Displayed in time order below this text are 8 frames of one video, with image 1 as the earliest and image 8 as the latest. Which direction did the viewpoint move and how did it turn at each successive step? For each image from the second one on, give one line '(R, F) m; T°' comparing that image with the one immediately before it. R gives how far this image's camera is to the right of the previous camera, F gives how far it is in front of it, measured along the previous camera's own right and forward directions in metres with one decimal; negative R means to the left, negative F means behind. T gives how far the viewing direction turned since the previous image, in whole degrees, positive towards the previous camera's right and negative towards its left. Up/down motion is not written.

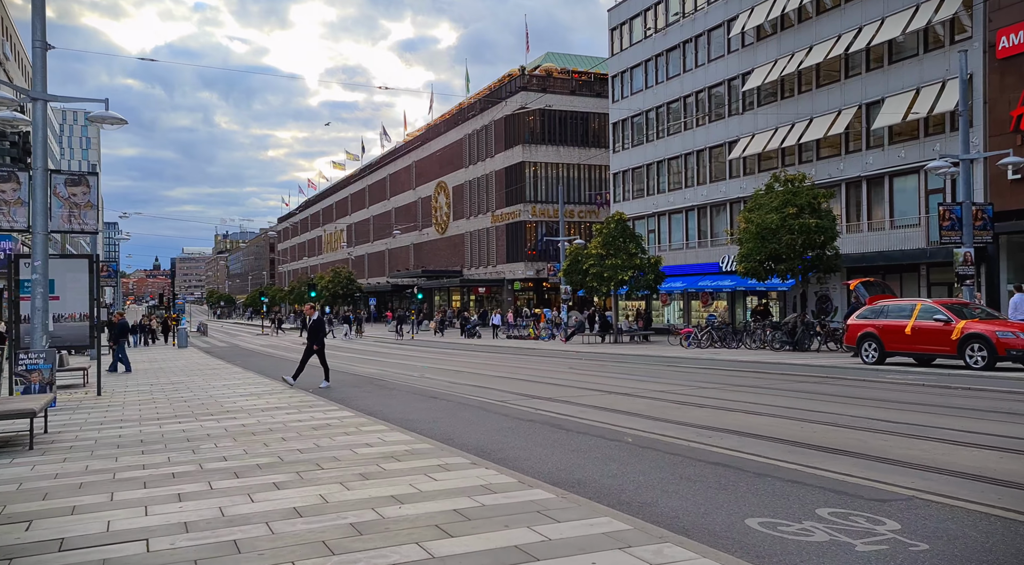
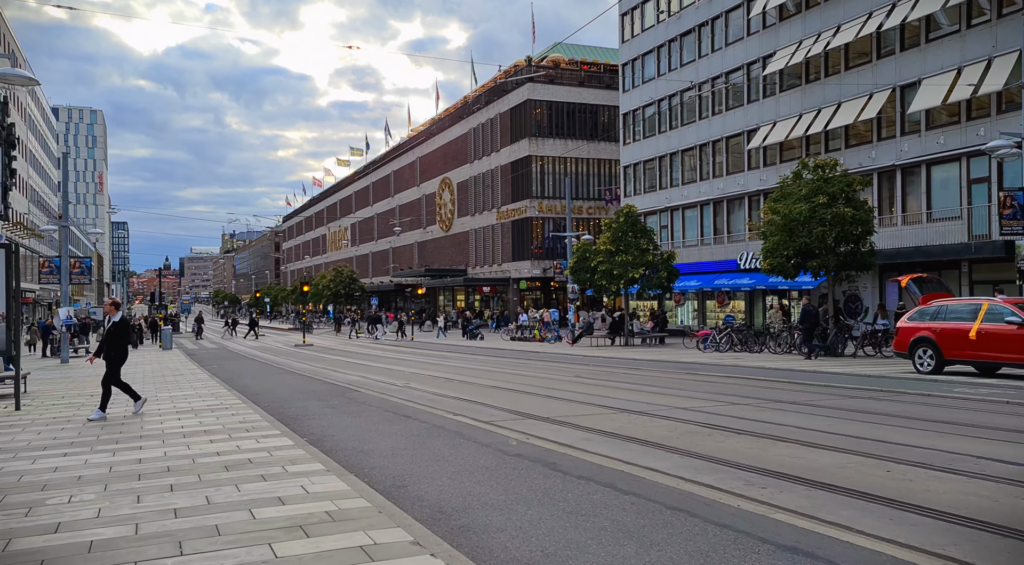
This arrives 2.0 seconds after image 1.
(+0.3, +2.7) m; -1°
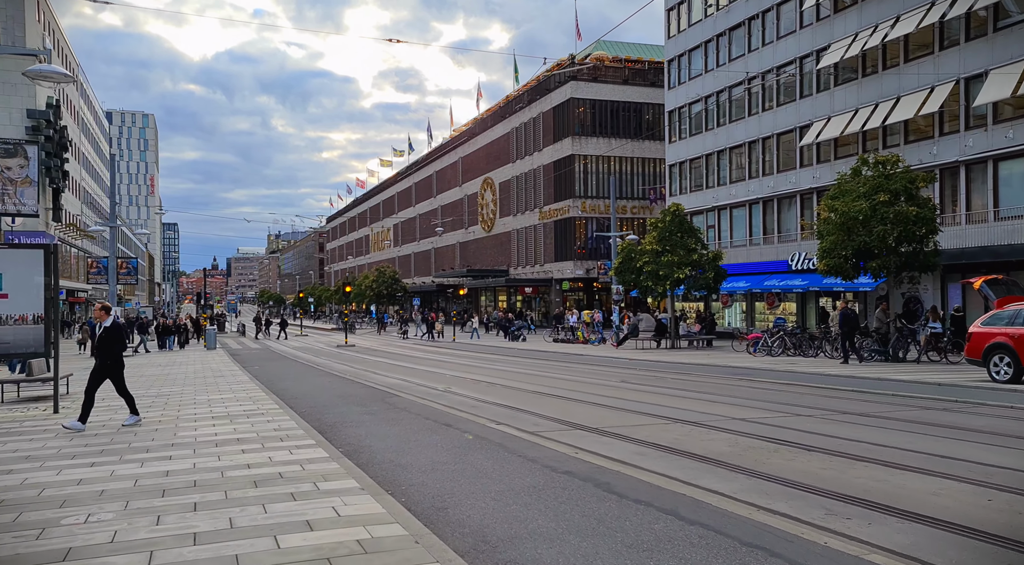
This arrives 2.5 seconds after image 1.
(-0.1, +0.6) m; -3°
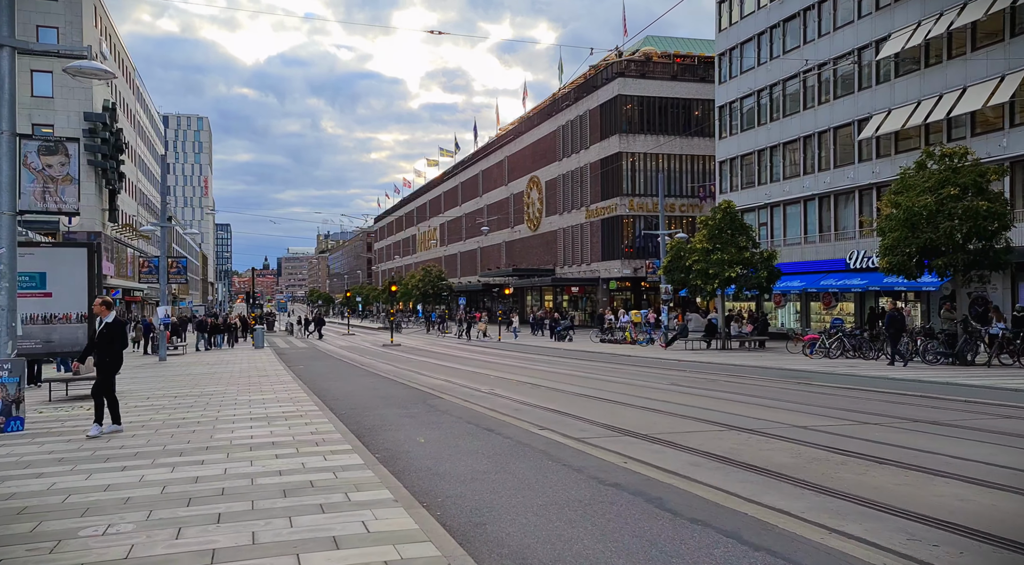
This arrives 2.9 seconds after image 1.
(0.0, +0.5) m; -3°
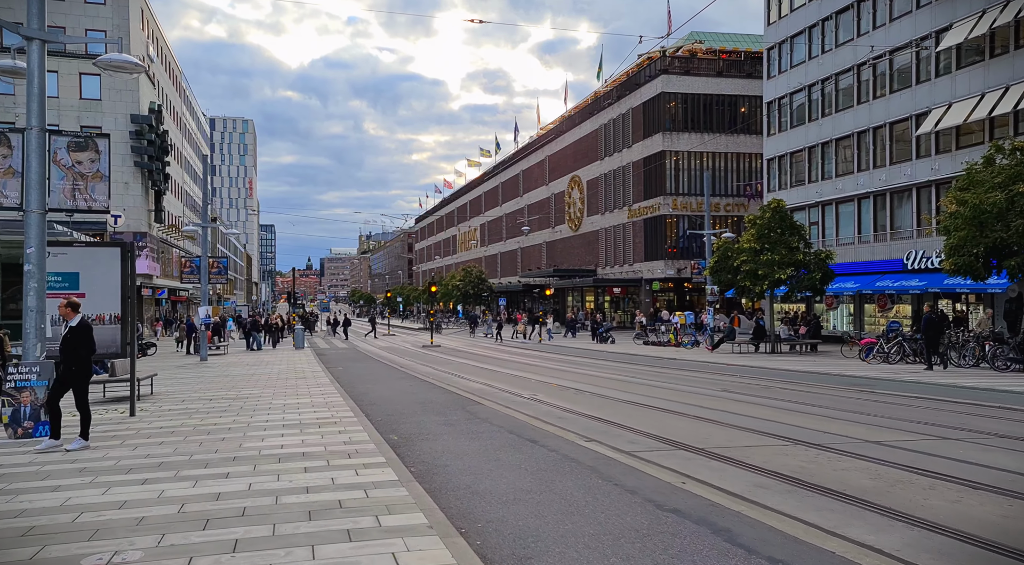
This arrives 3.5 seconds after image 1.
(-0.1, +0.7) m; -3°
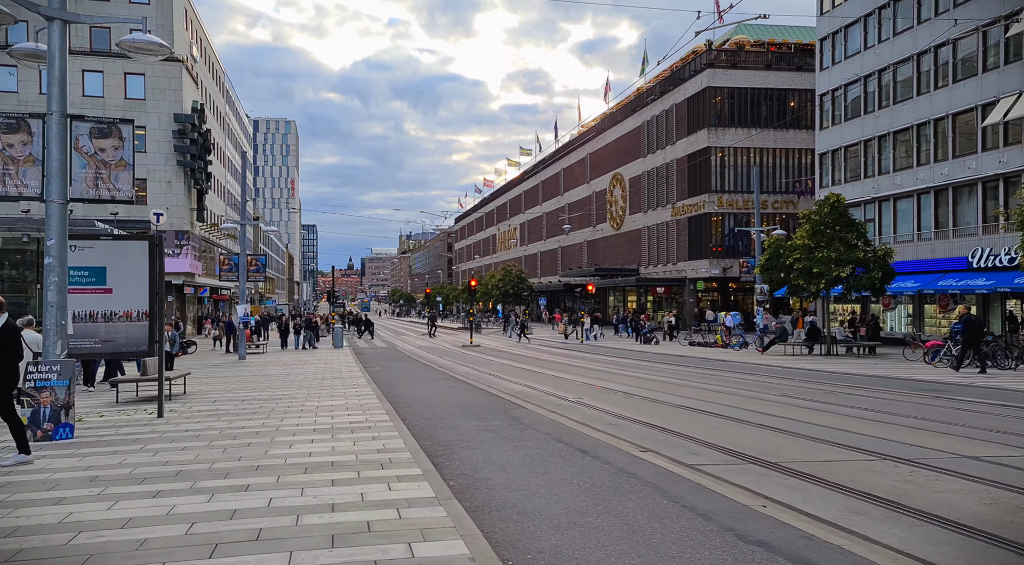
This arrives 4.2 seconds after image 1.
(-0.1, +0.9) m; -3°
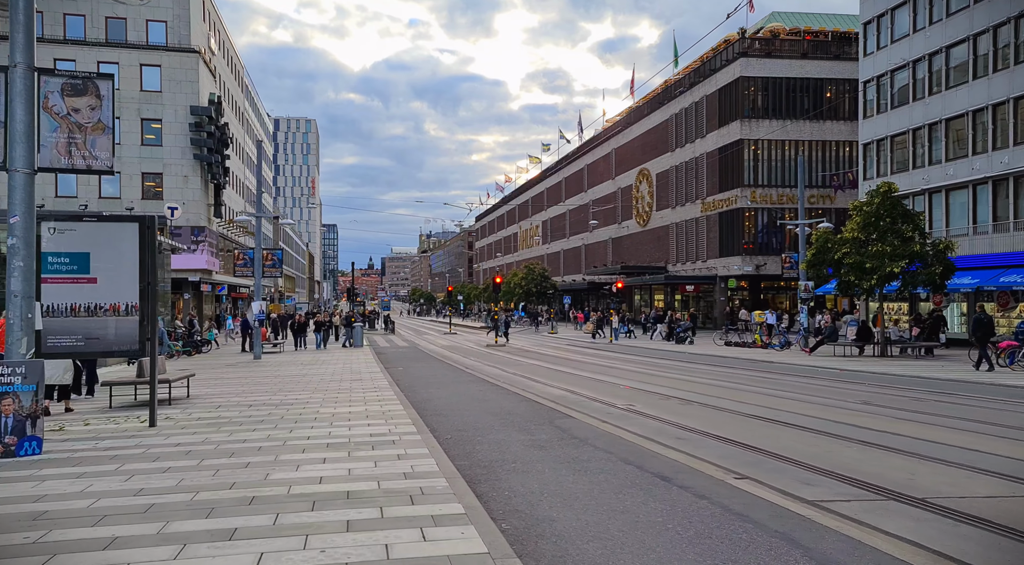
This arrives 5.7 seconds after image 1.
(-0.4, +1.9) m; -1°
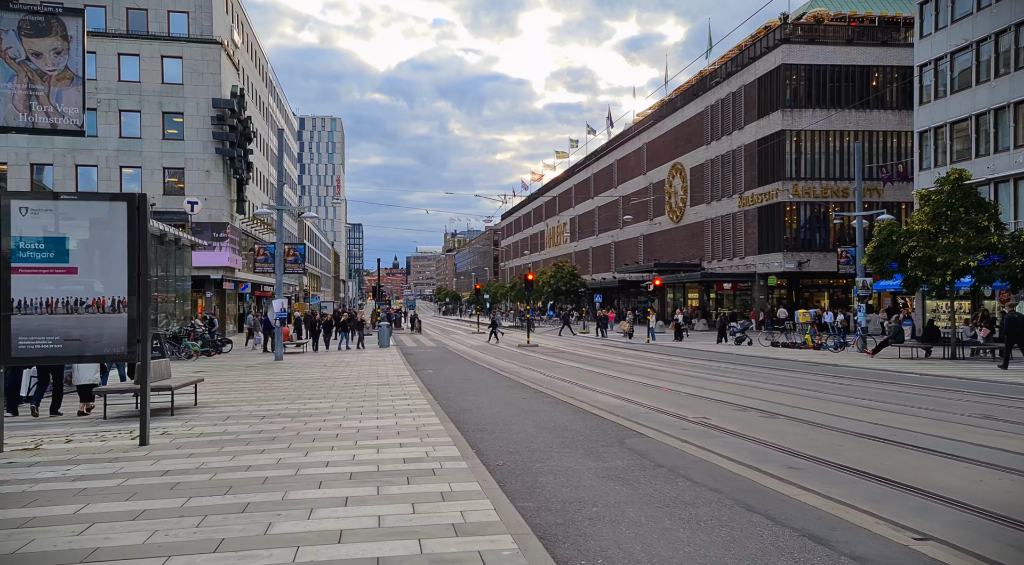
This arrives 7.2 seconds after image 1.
(-0.4, +2.0) m; -2°
